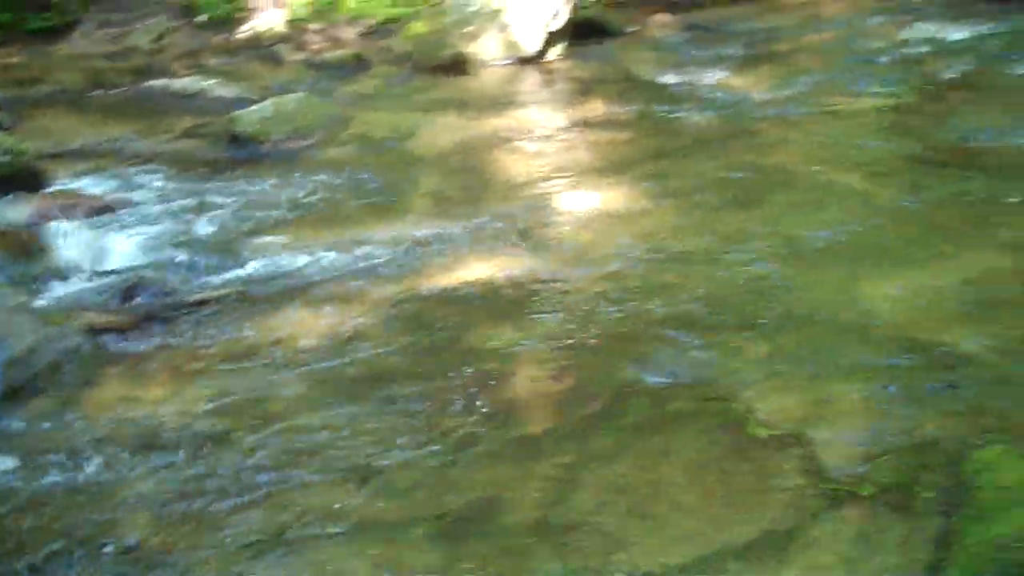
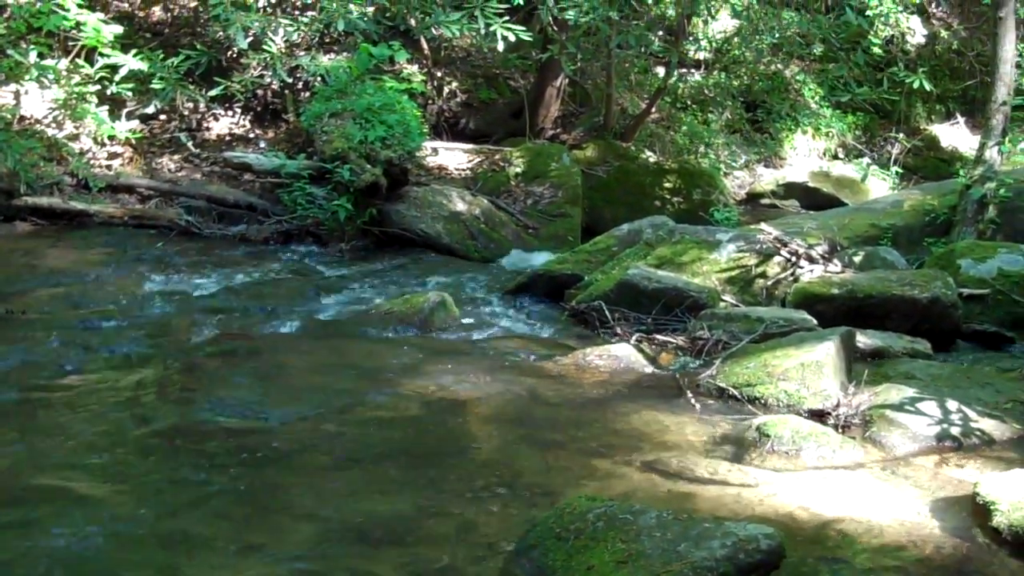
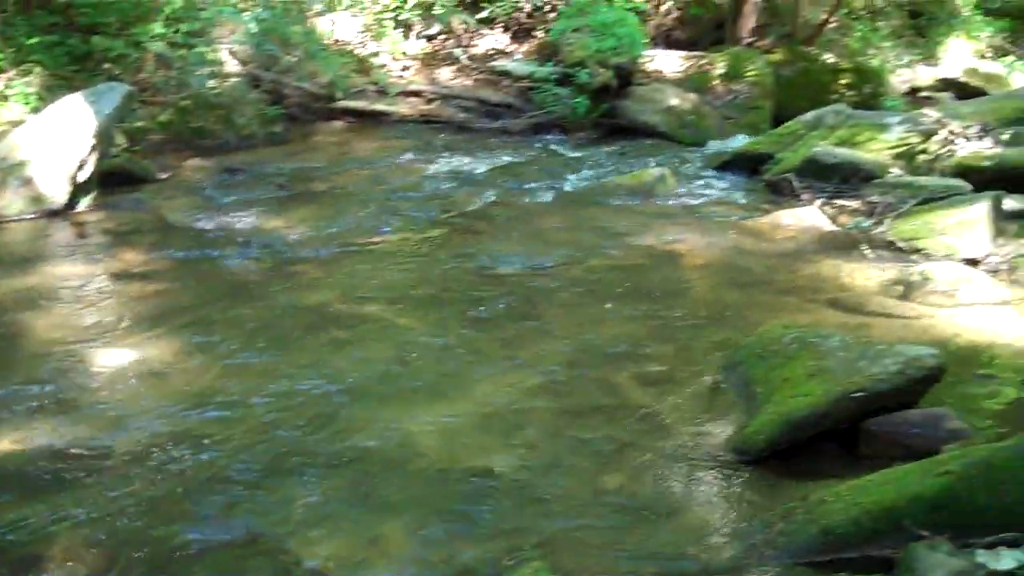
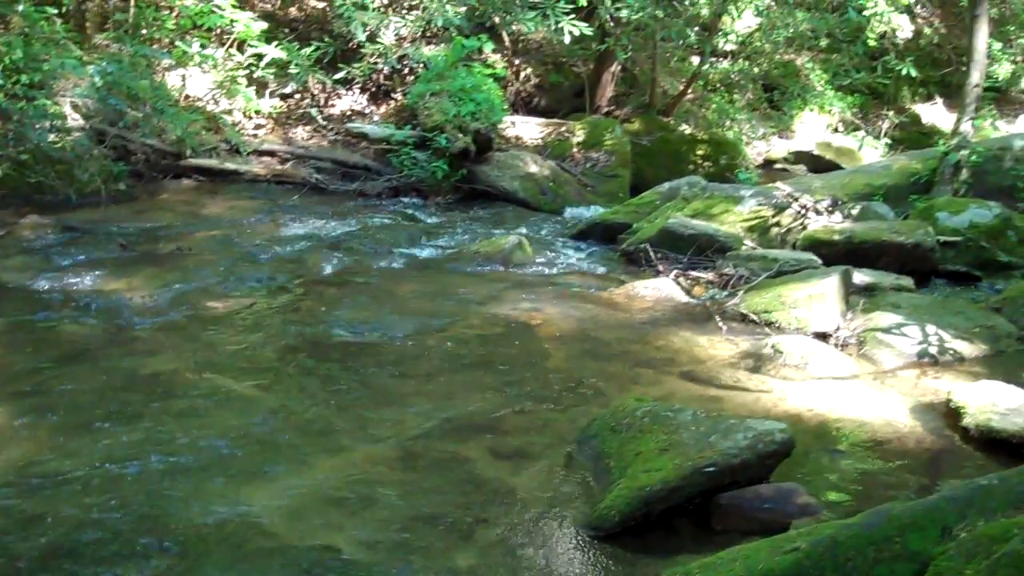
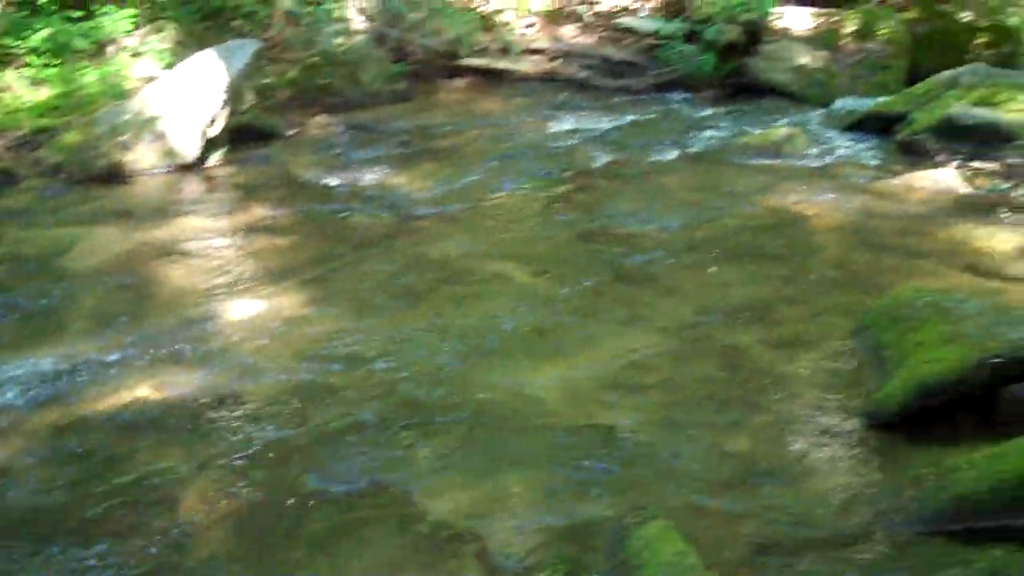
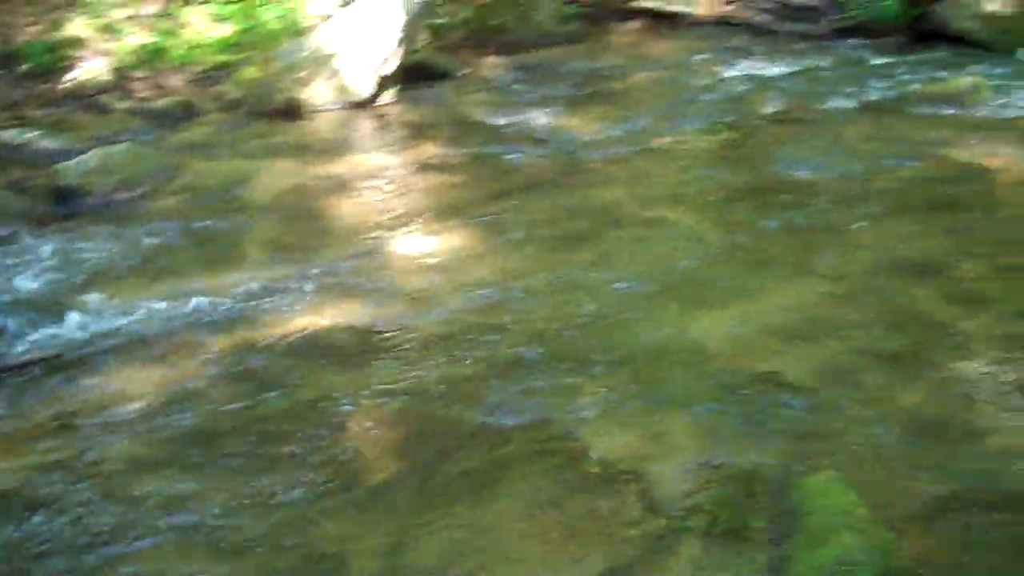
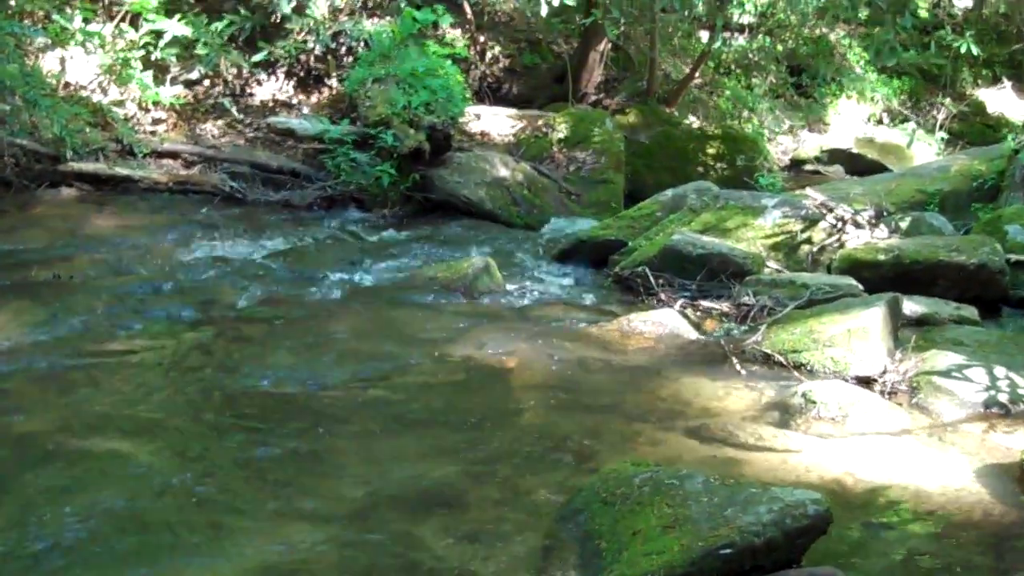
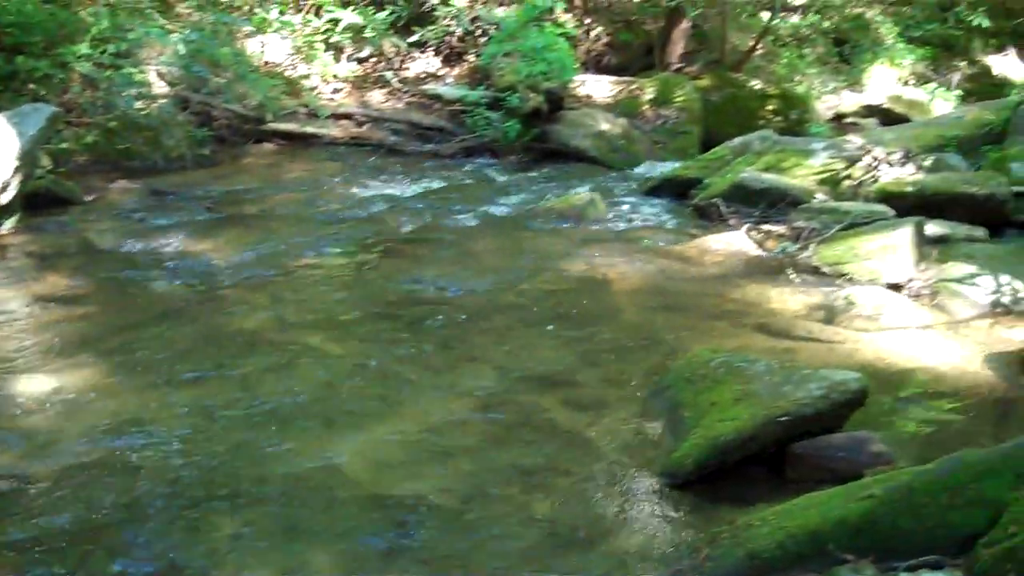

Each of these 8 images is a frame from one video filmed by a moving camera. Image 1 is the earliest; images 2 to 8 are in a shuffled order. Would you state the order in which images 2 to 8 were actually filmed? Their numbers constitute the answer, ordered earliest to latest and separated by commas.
6, 5, 3, 8, 4, 7, 2
